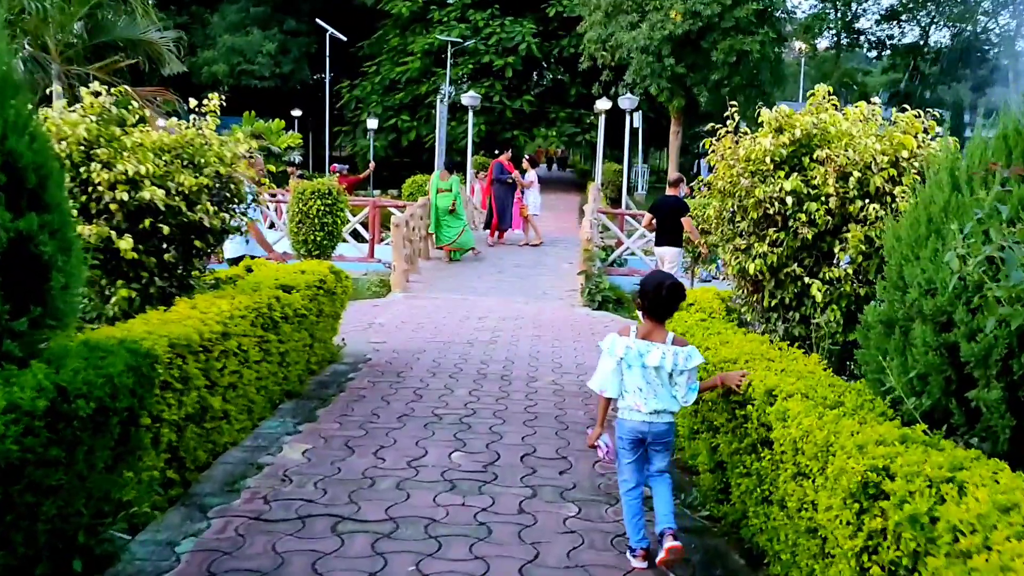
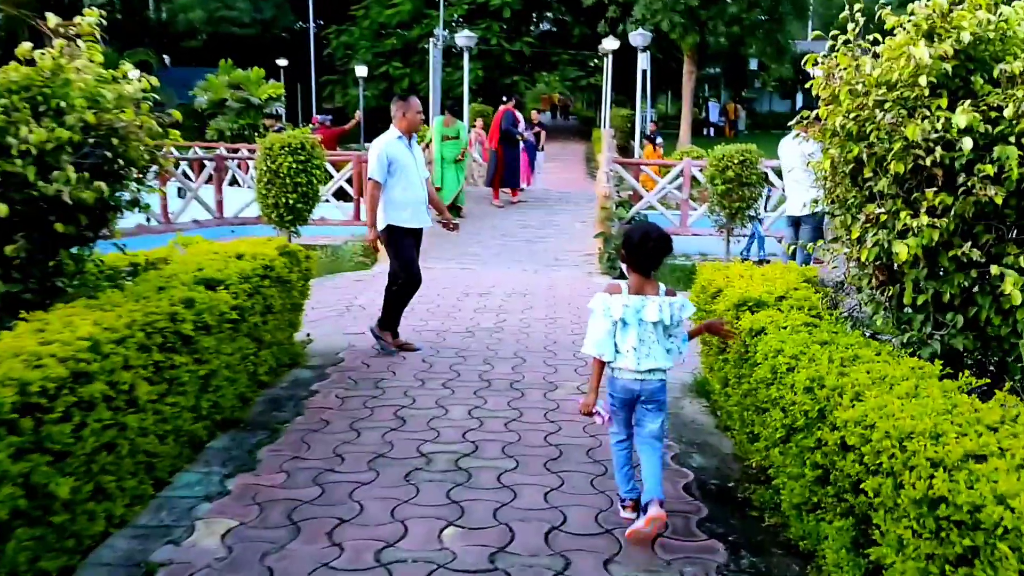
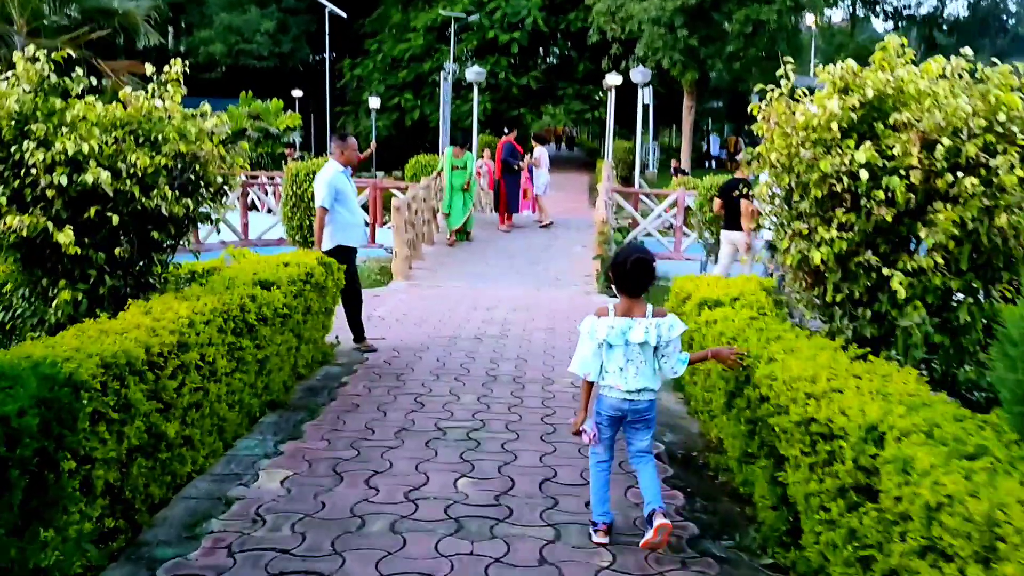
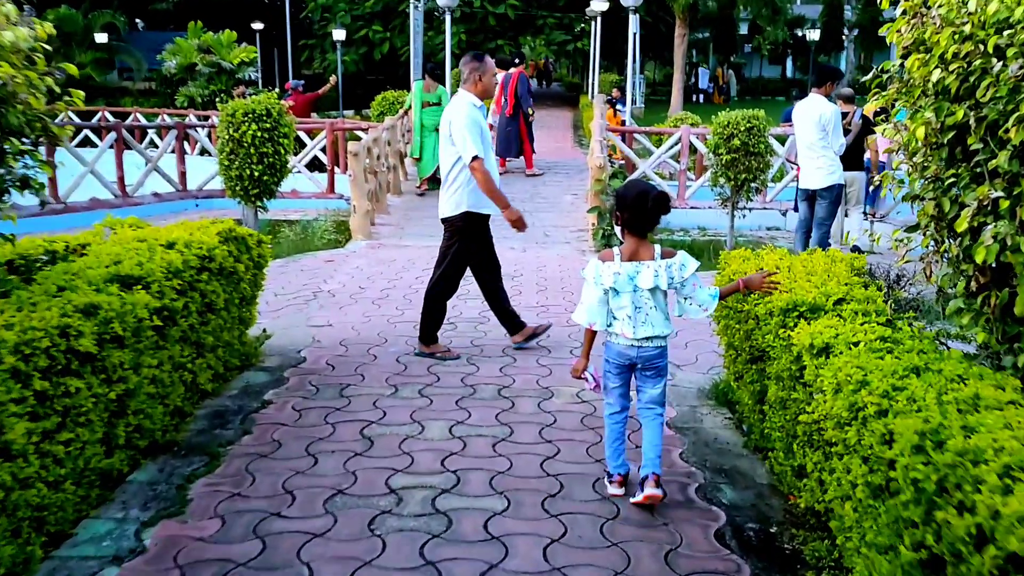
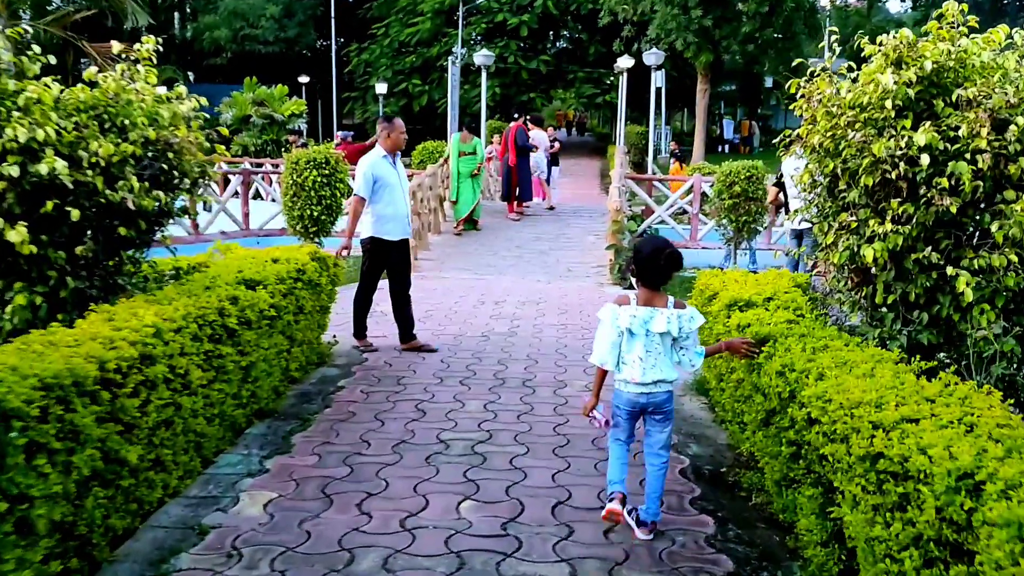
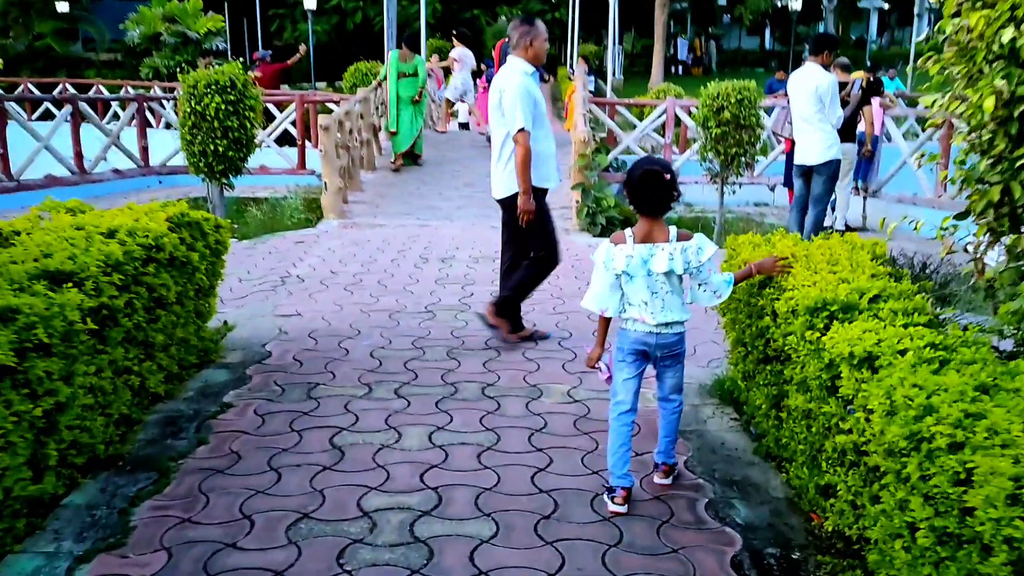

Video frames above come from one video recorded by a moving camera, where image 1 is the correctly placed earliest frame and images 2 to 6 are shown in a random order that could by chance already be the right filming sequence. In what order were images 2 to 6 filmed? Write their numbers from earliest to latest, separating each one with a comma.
3, 5, 2, 4, 6
